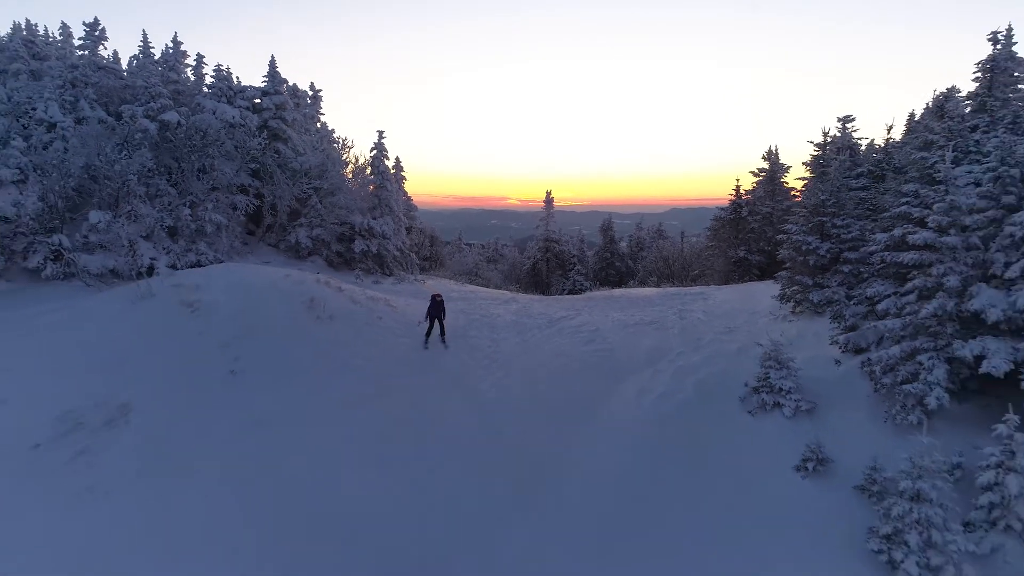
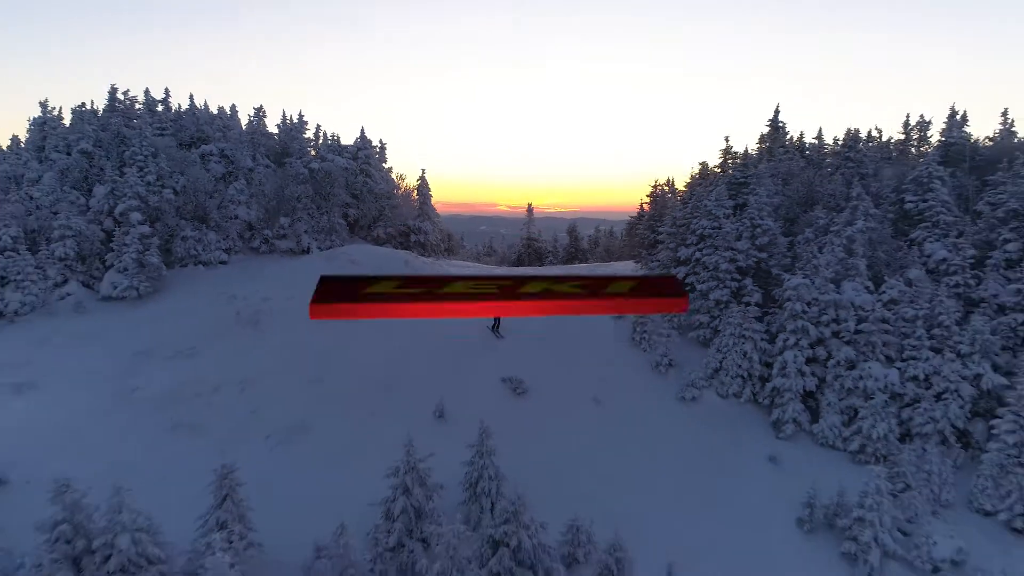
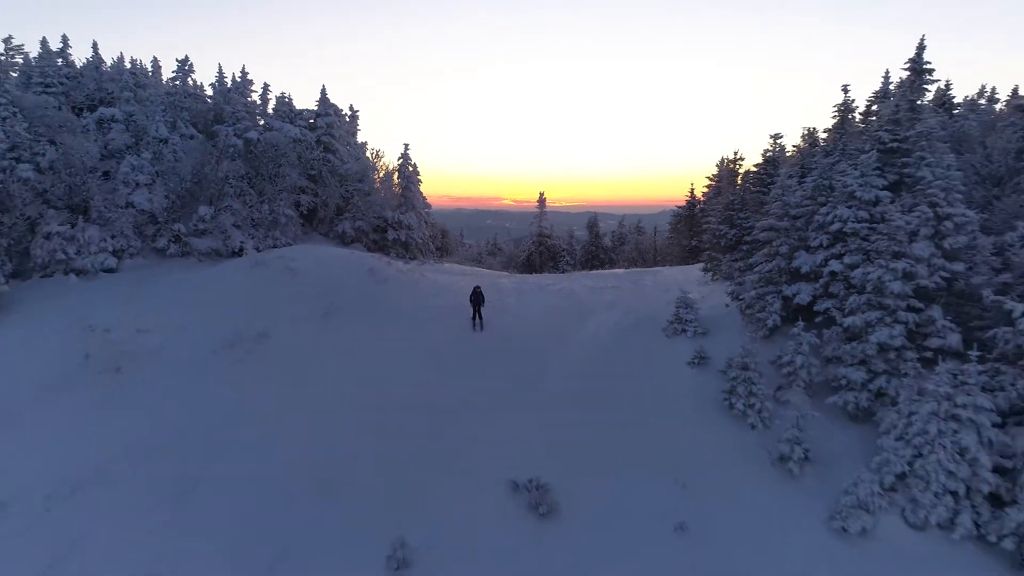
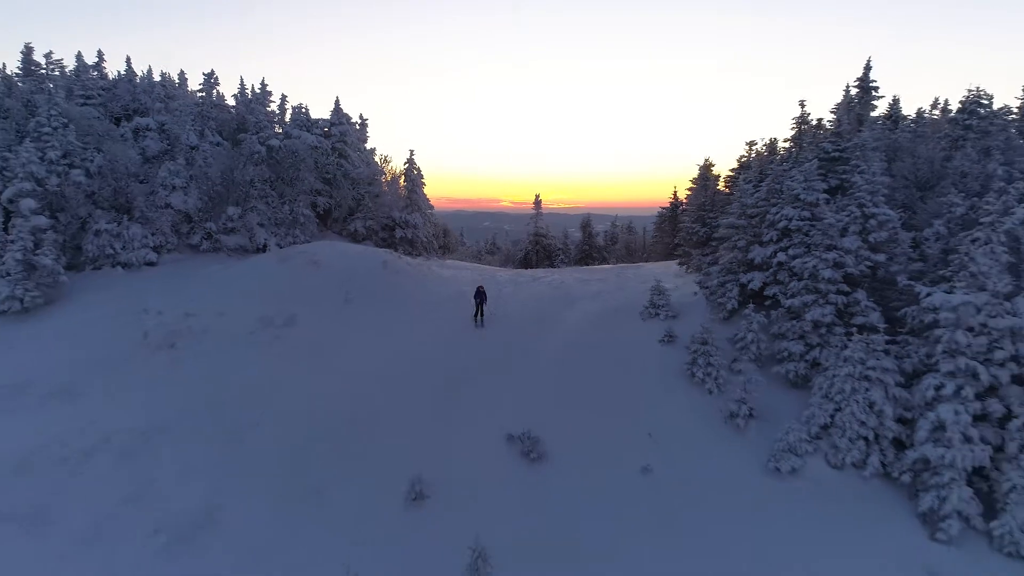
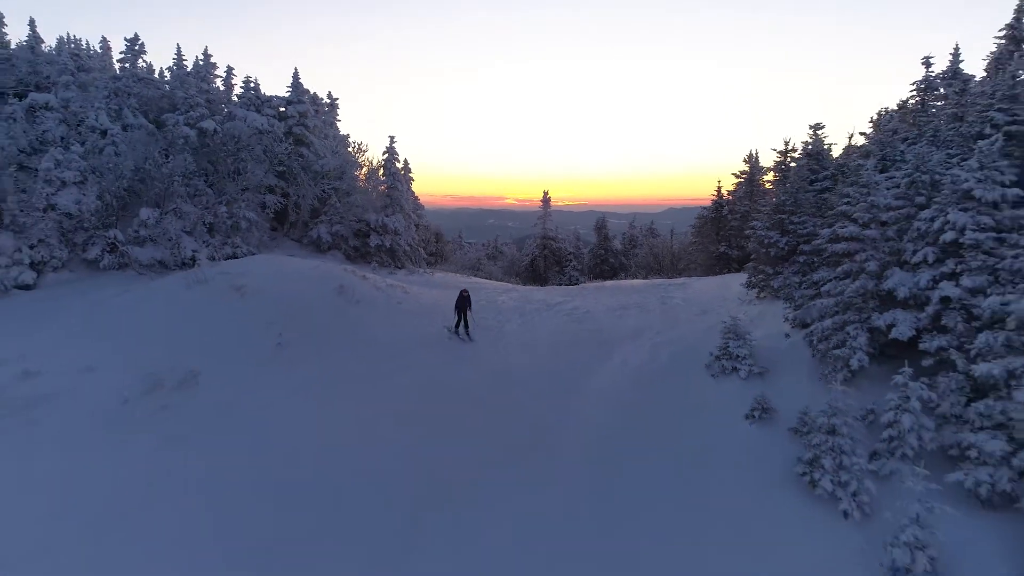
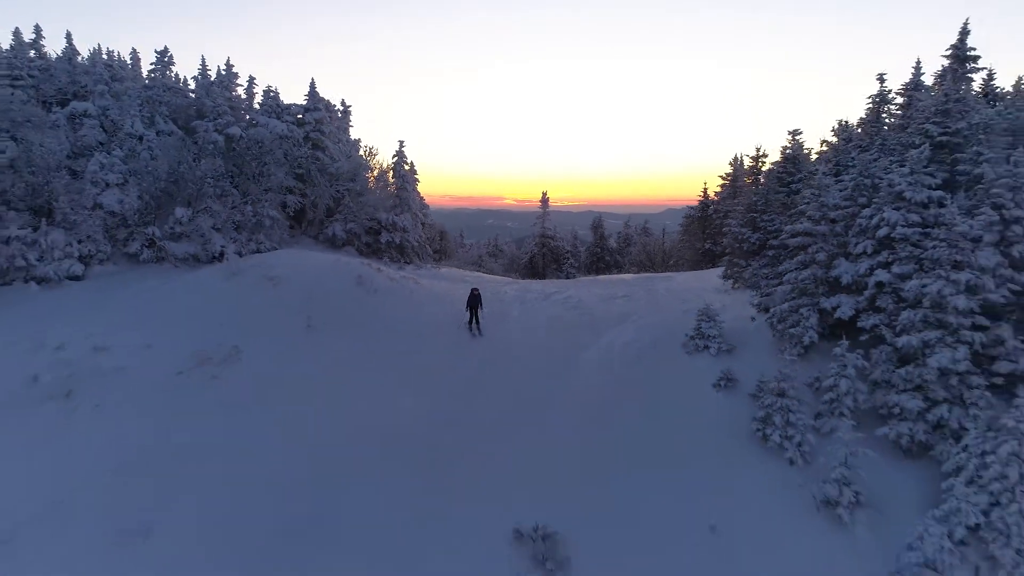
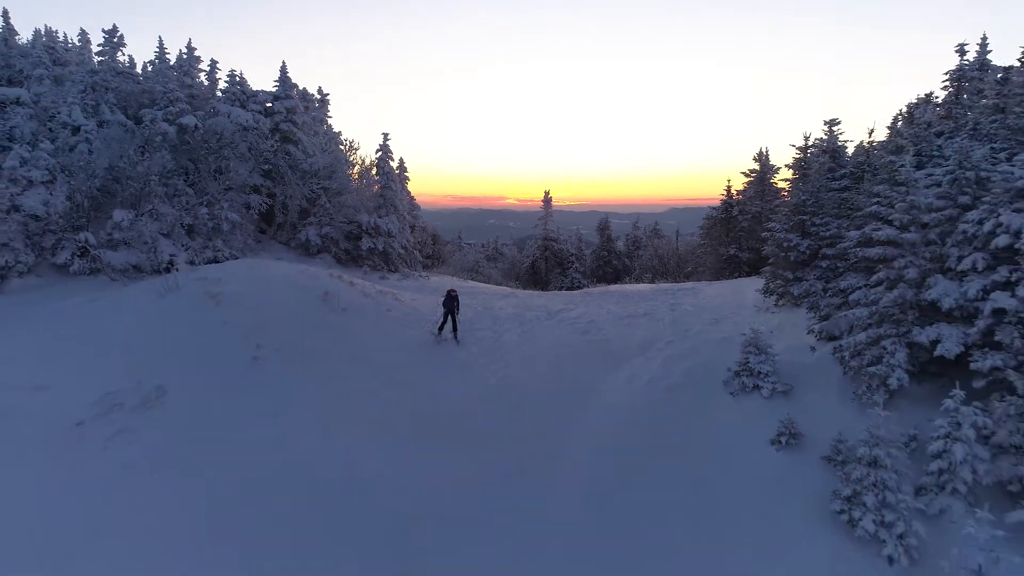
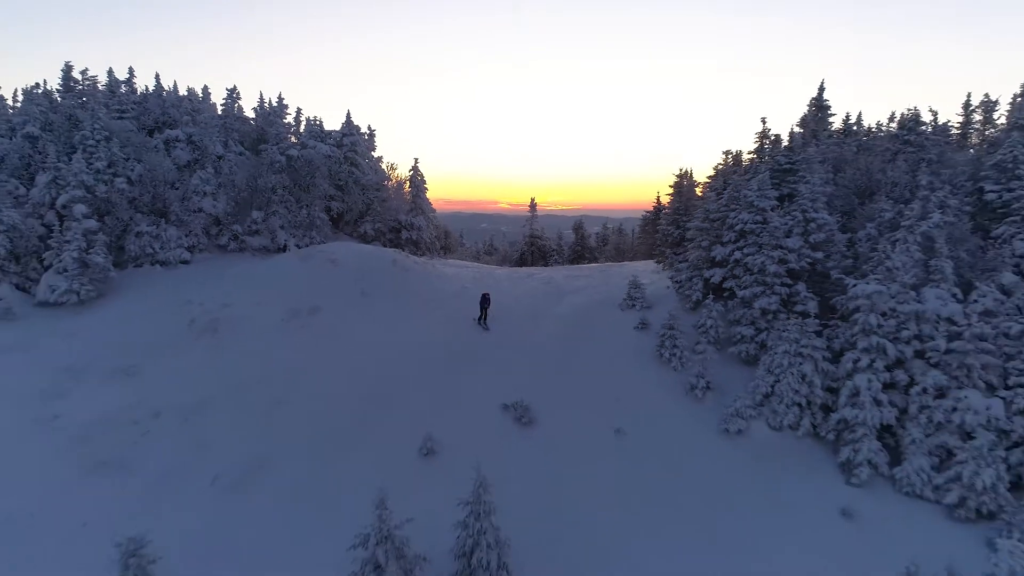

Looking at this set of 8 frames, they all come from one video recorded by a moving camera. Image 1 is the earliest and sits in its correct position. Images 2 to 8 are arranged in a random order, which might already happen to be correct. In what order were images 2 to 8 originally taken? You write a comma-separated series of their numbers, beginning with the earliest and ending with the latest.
7, 5, 6, 3, 4, 8, 2
